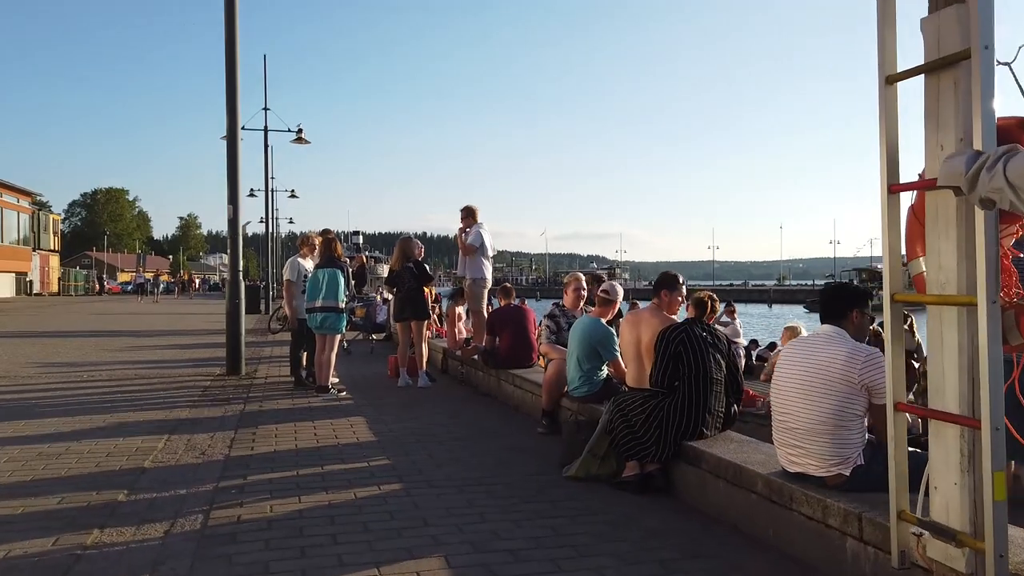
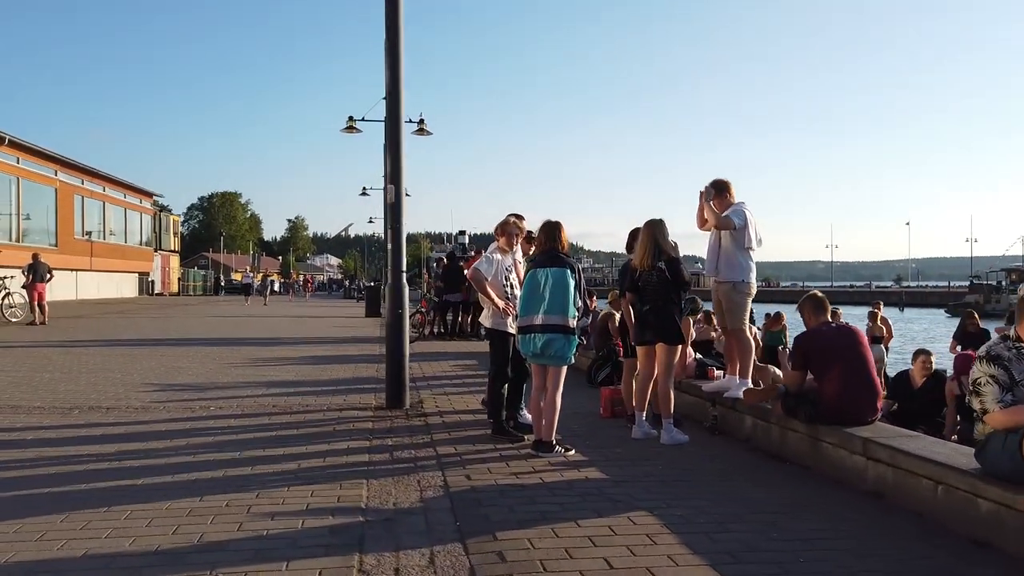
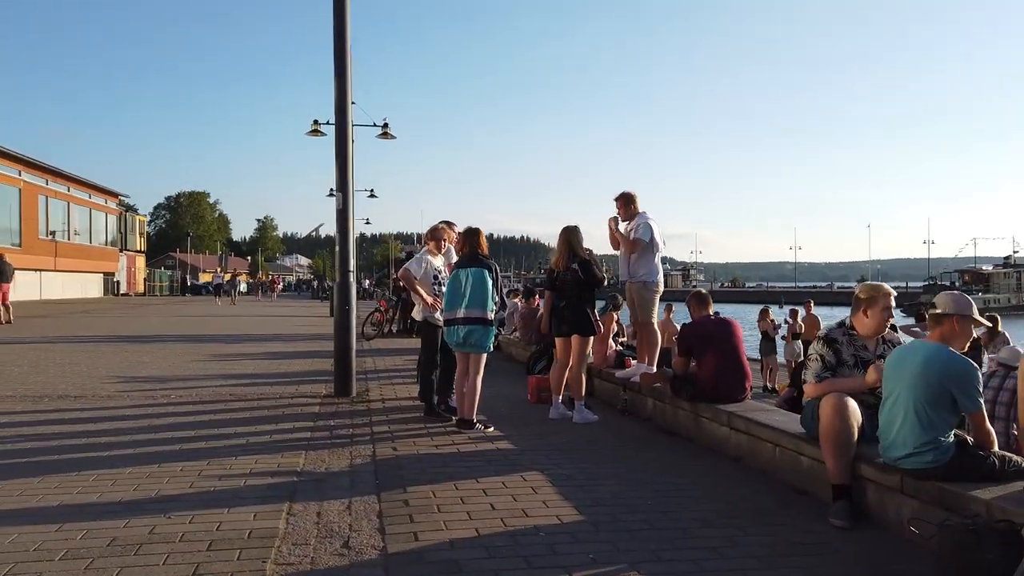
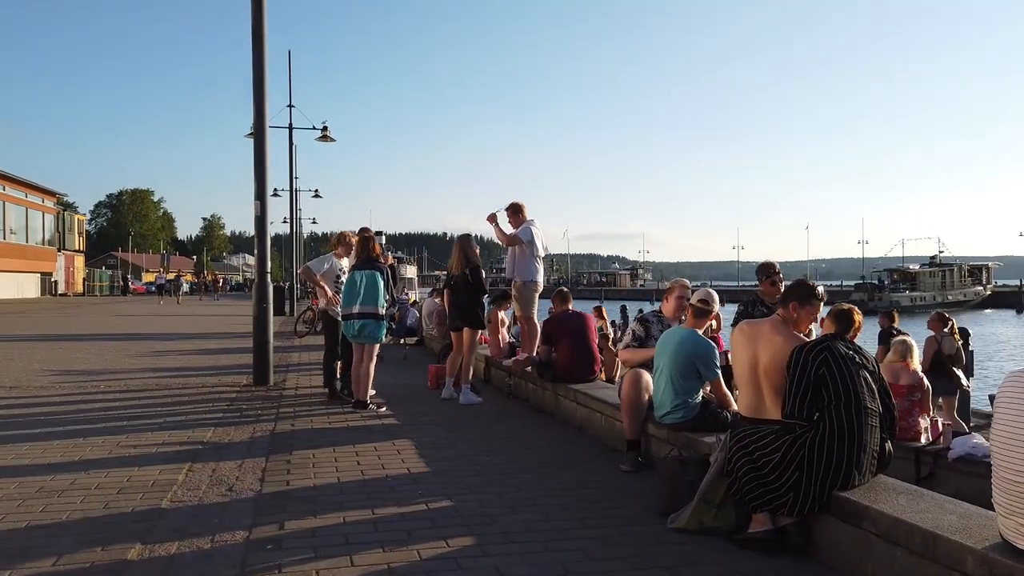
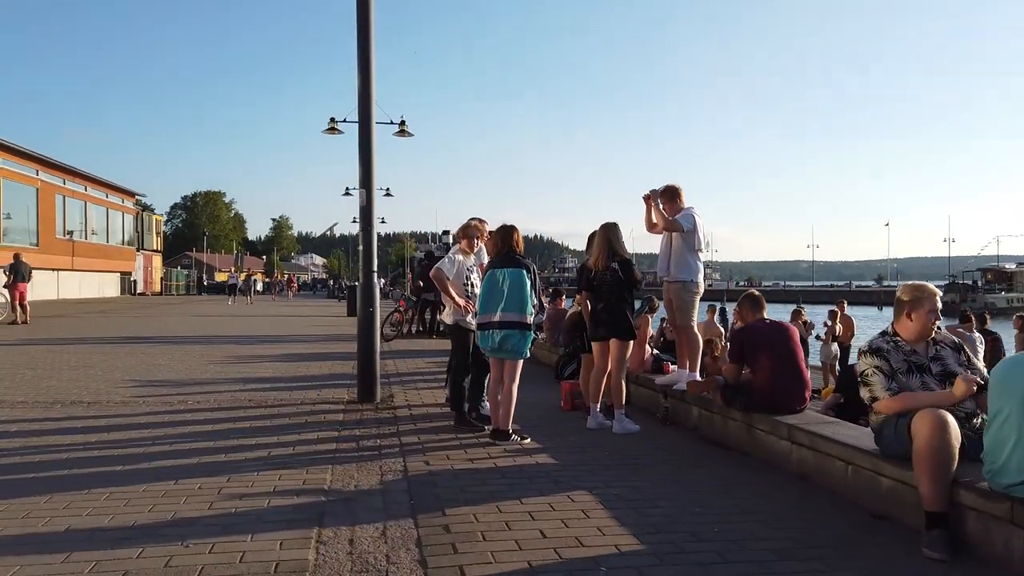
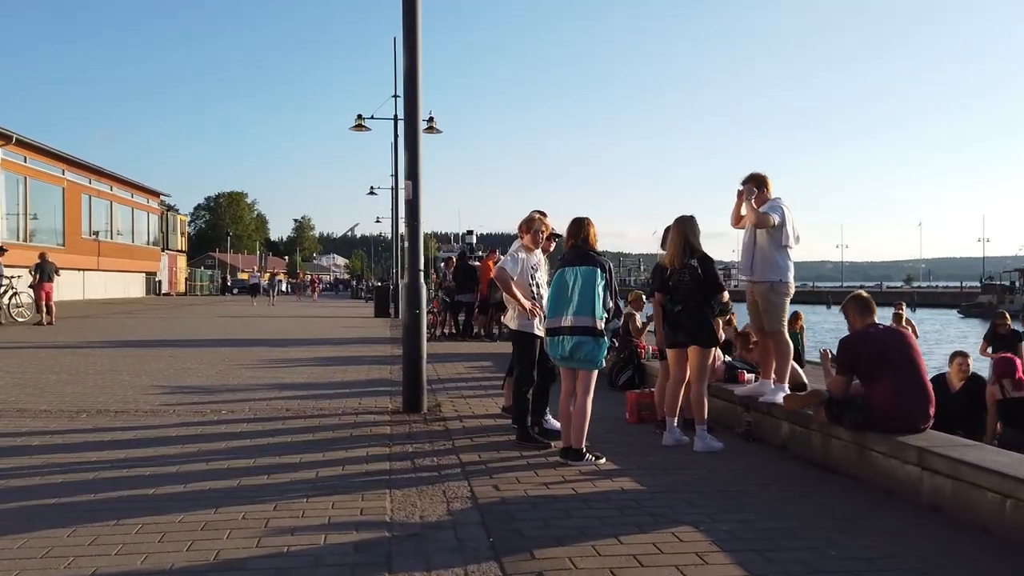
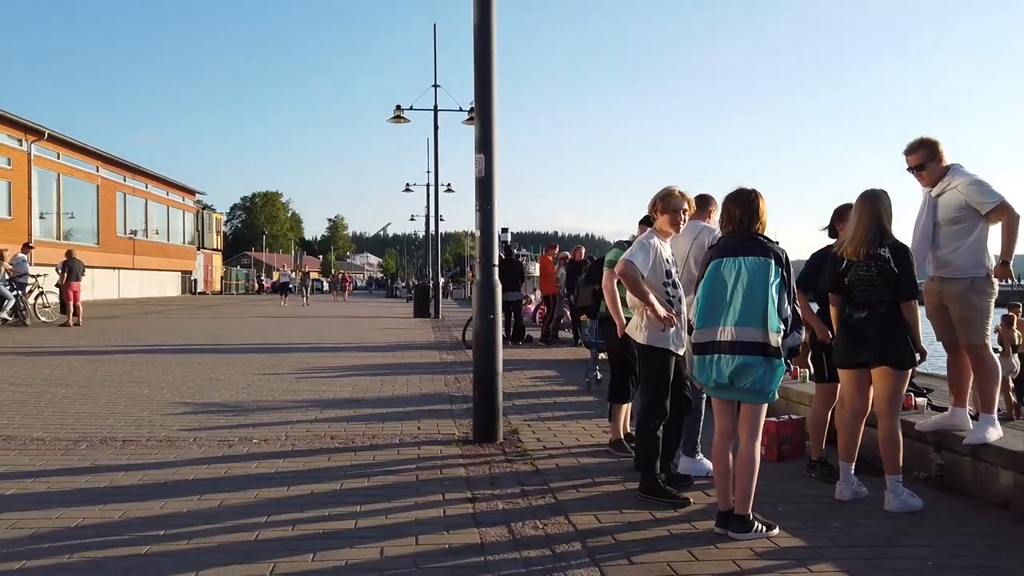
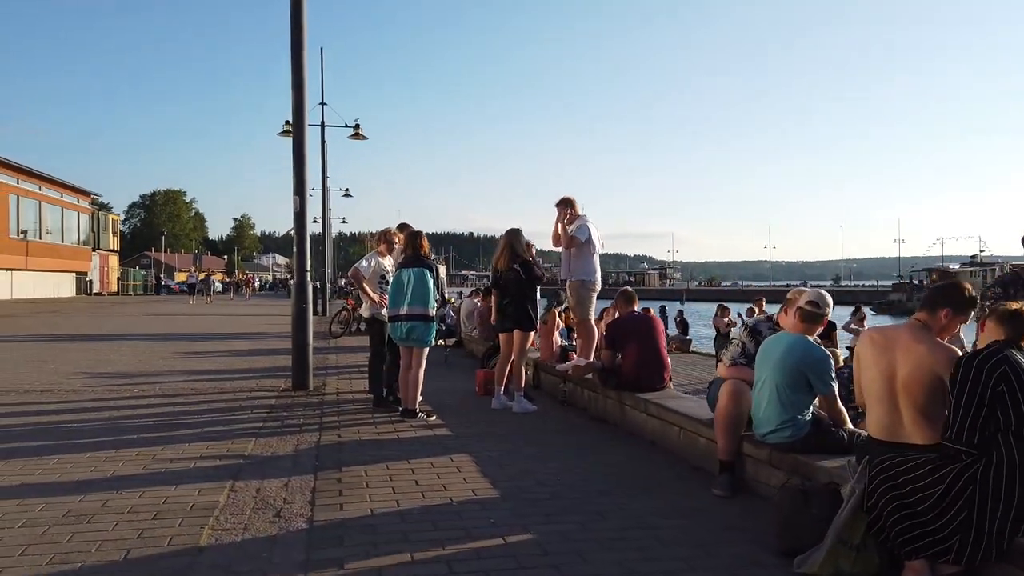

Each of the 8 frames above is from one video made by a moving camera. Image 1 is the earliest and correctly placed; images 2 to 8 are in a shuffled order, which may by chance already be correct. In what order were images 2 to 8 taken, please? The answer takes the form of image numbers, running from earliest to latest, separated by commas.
4, 8, 3, 5, 2, 6, 7
